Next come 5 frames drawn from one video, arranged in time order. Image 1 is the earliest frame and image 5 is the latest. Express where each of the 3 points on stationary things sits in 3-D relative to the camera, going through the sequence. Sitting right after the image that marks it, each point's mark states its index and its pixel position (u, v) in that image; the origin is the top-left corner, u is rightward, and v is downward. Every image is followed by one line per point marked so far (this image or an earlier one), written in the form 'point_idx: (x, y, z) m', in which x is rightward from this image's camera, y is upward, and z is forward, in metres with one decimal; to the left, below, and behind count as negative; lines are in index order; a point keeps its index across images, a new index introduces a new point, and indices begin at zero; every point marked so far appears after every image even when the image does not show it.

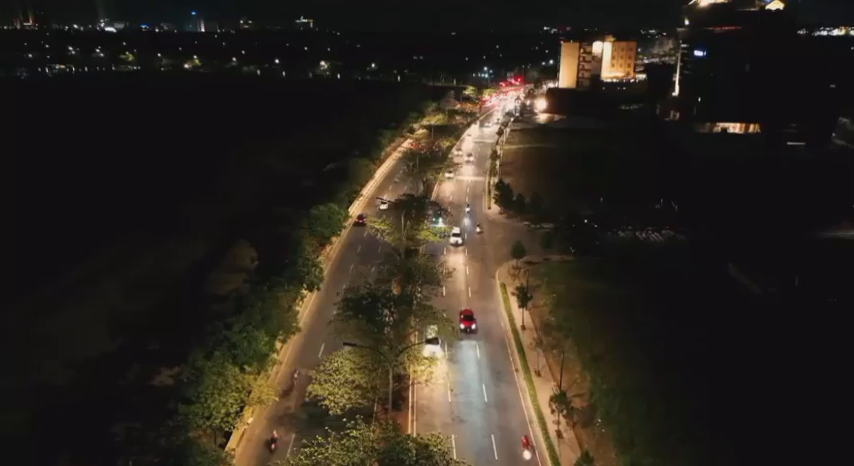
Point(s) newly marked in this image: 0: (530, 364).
0: (+3.1, -4.0, +18.6) m
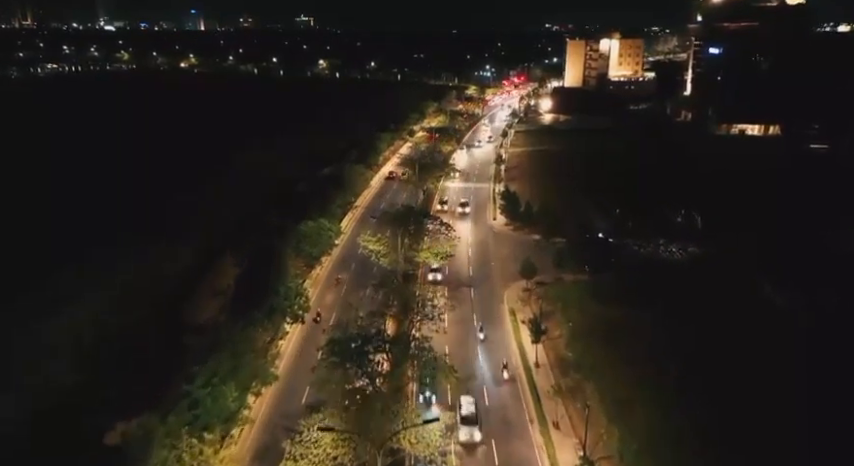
0: (+3.1, -4.7, +16.1) m
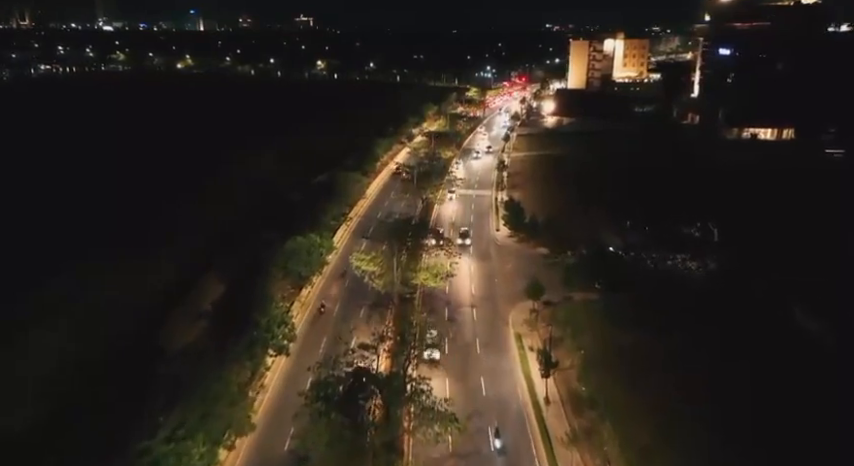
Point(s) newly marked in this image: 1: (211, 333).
0: (+3.1, -5.3, +14.3) m
1: (-6.8, -3.2, +19.2) m
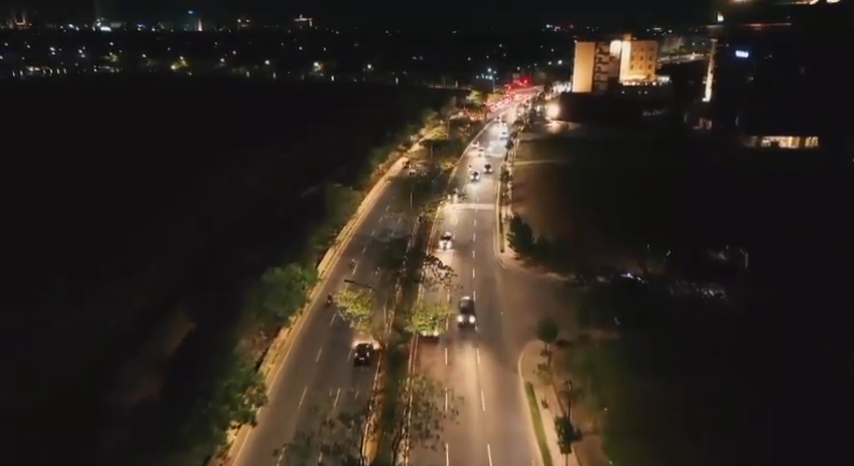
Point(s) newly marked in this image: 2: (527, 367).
0: (+3.0, -6.3, +11.5) m
1: (-6.9, -4.1, +16.4) m
2: (+3.0, -4.0, +18.7) m
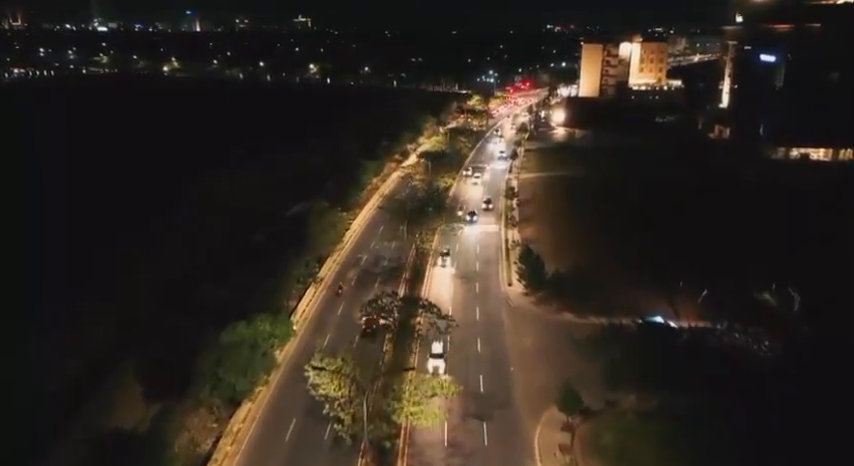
0: (+2.9, -7.5, +7.9) m
1: (-7.0, -5.4, +12.9) m
2: (+2.9, -5.3, +15.2) m
